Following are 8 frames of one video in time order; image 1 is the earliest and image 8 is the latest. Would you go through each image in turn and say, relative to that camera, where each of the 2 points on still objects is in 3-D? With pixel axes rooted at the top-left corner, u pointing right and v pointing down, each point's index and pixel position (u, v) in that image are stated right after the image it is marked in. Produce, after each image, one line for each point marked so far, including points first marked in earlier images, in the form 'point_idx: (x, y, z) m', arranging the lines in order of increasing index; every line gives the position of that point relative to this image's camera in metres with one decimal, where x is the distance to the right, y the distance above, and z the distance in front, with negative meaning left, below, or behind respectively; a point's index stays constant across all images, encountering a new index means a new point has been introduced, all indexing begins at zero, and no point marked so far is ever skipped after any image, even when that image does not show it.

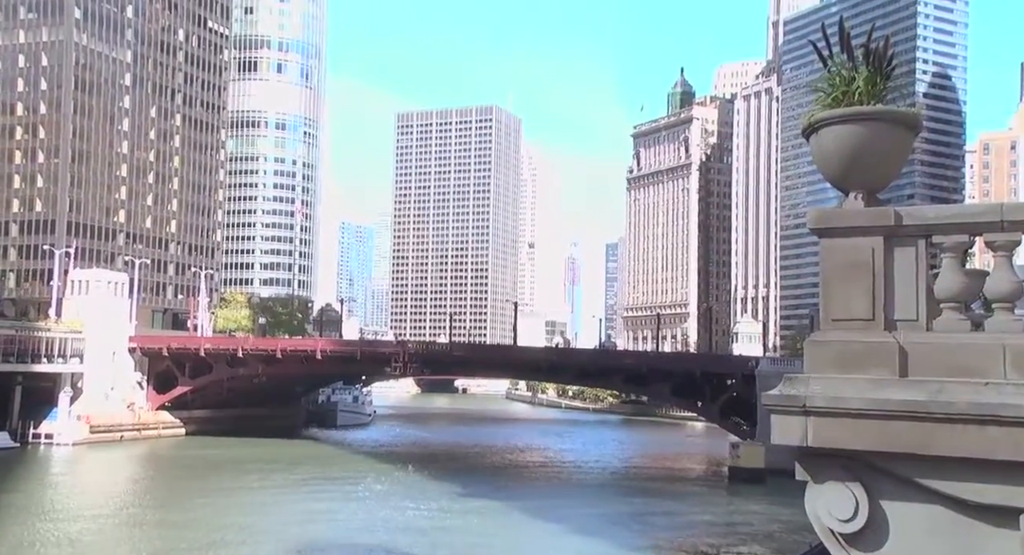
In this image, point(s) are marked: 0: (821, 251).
0: (+4.8, +0.4, +16.3) m
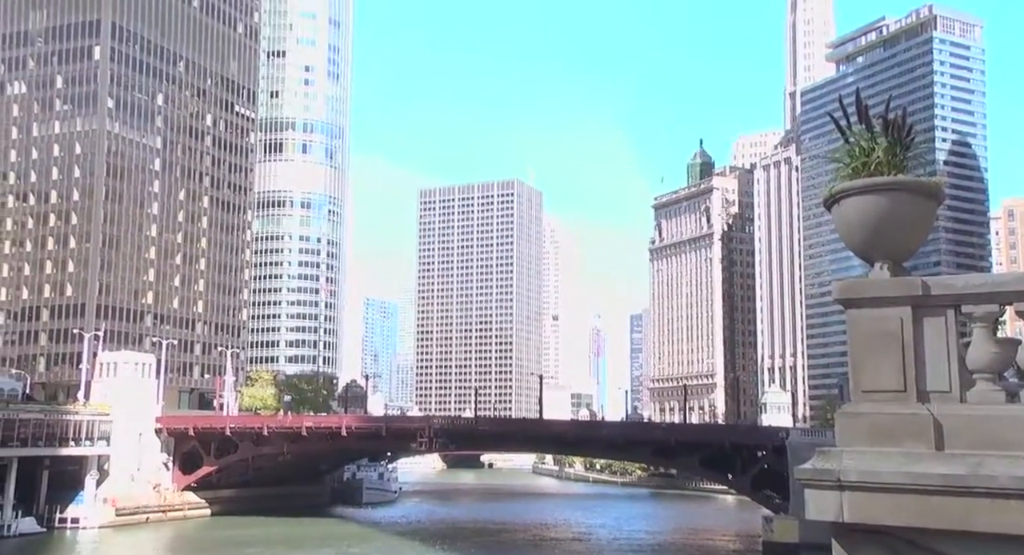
0: (+5.2, -0.7, +16.3) m
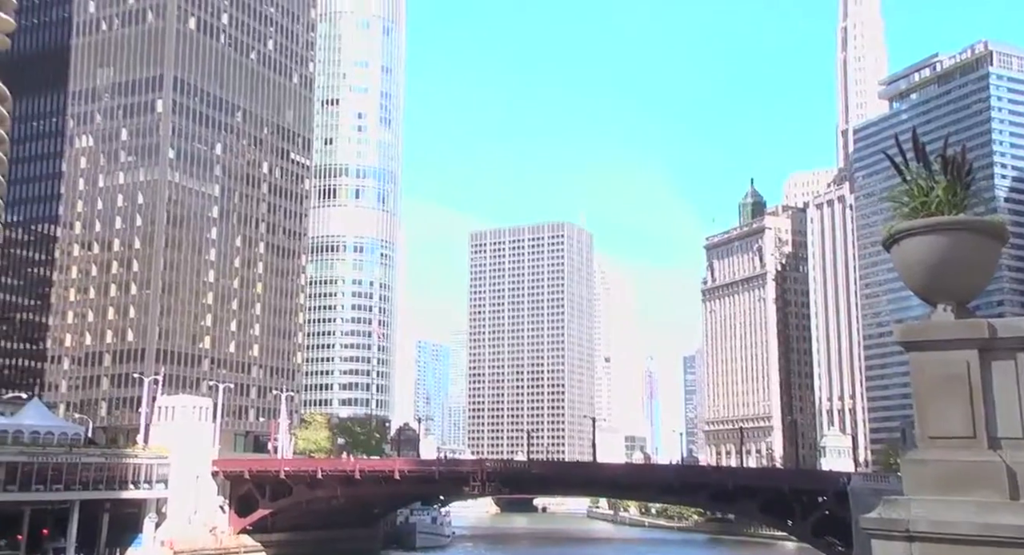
0: (+6.1, -1.4, +16.0) m
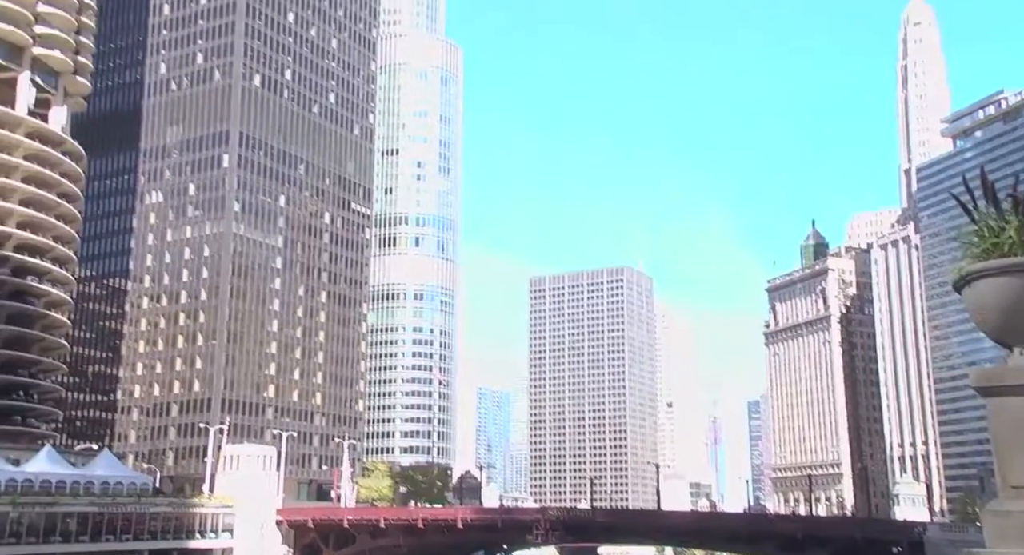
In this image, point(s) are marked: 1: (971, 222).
0: (+7.1, -2.0, +15.5) m
1: (+7.8, +0.9, +18.0) m
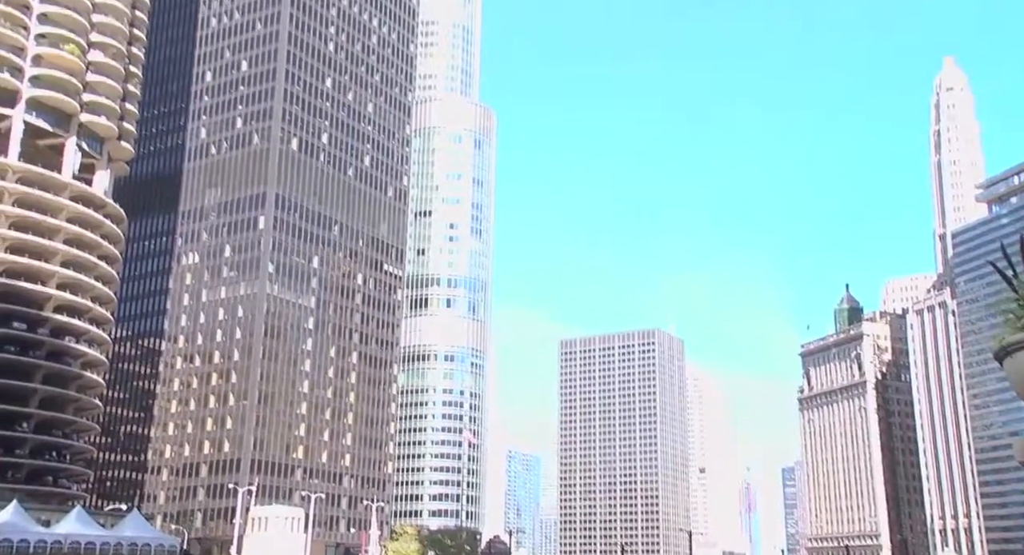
0: (+7.6, -3.1, +15.1) m
1: (+8.4, -0.3, +17.7) m
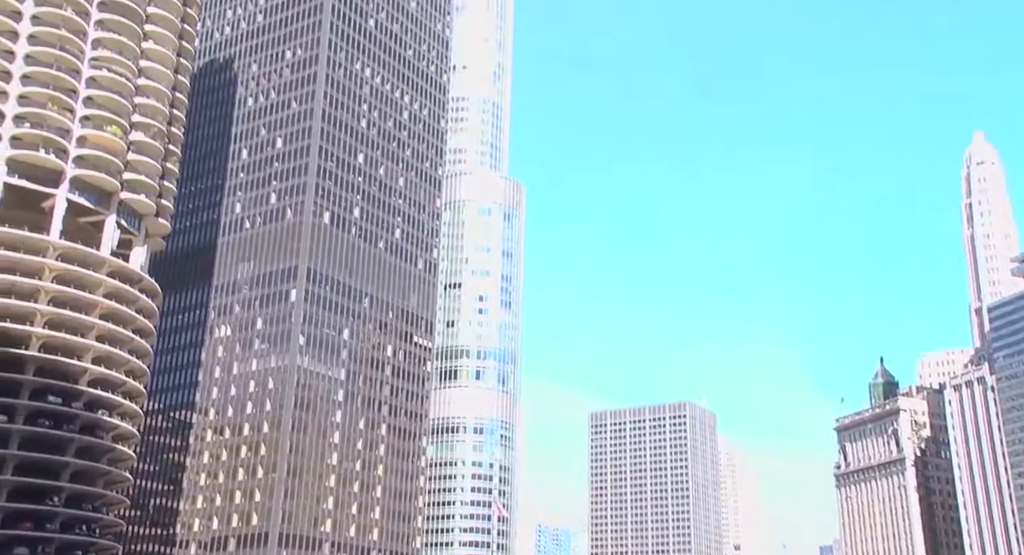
0: (+6.9, -1.9, +15.2) m
1: (+7.9, +0.7, +18.0) m
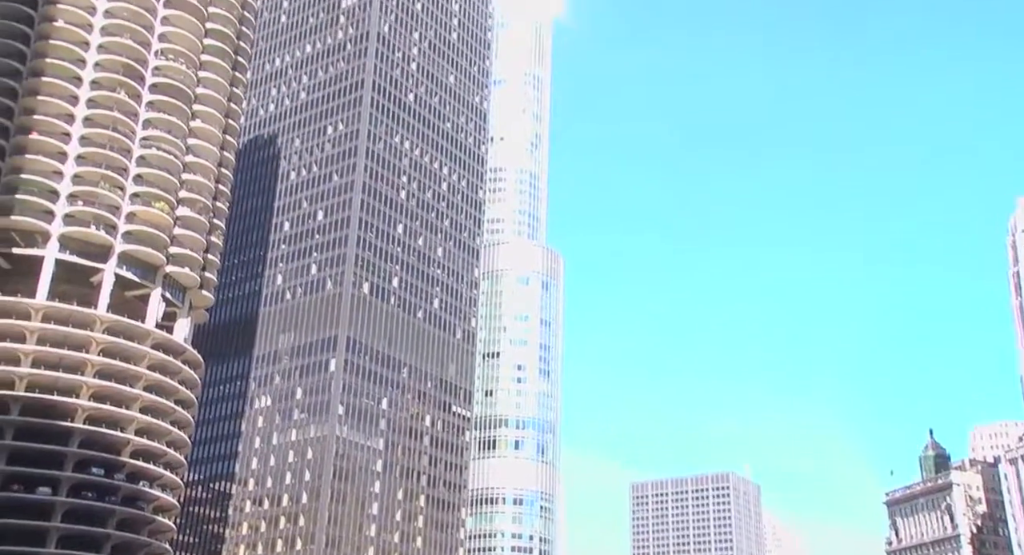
0: (+6.4, -0.9, +14.7) m
1: (+7.4, +1.5, +17.6) m
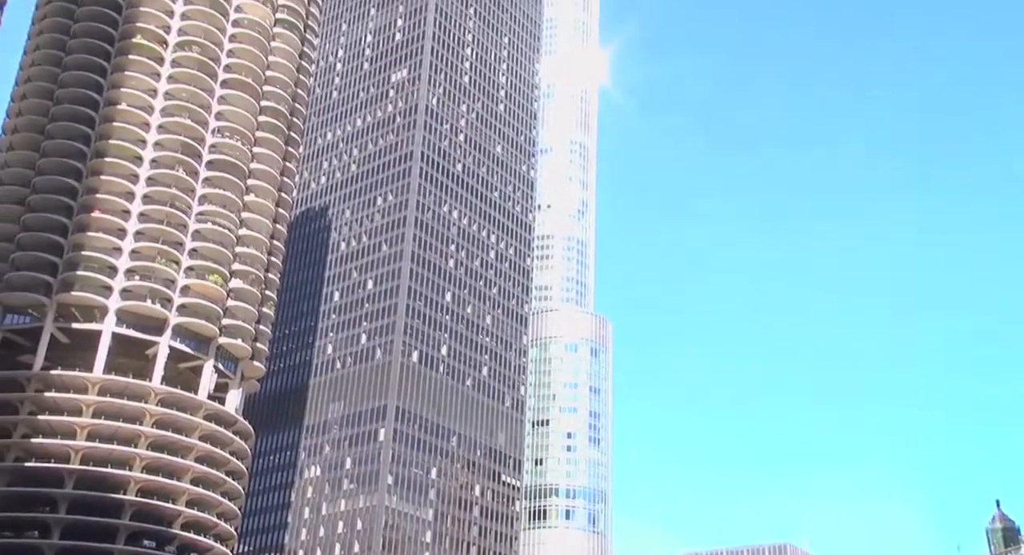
0: (+6.4, -0.5, +14.0) m
1: (+7.6, +1.7, +17.0) m
